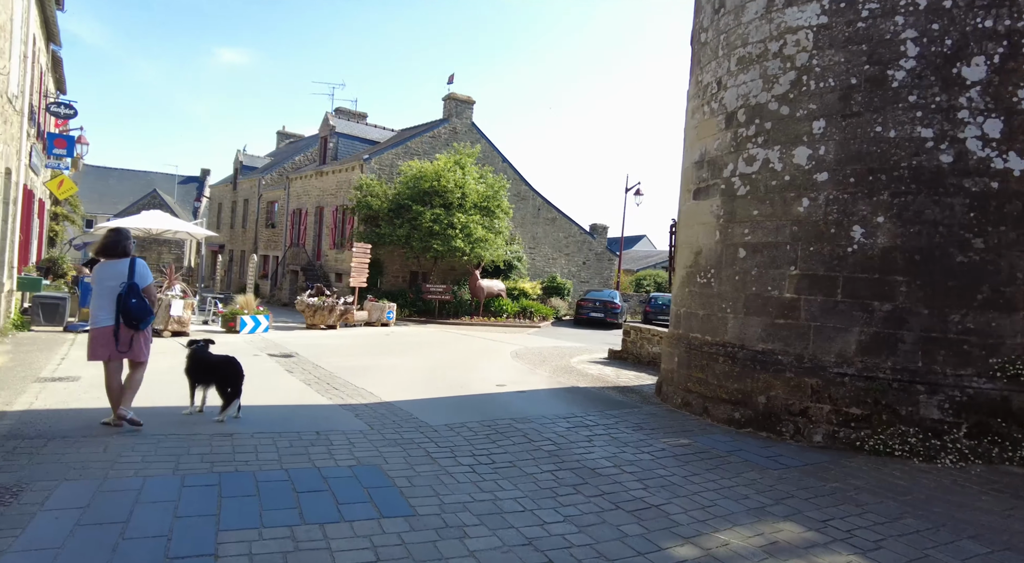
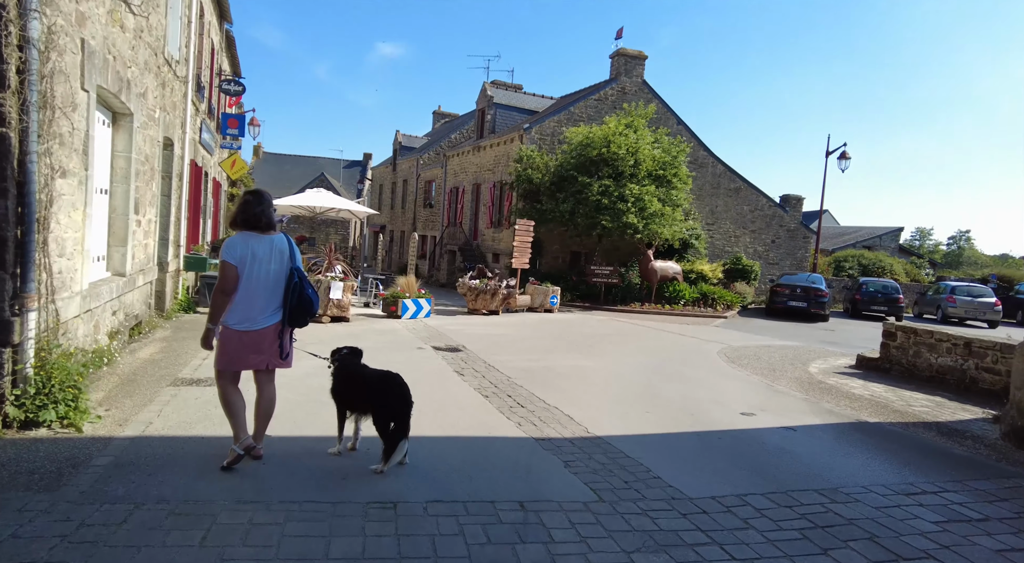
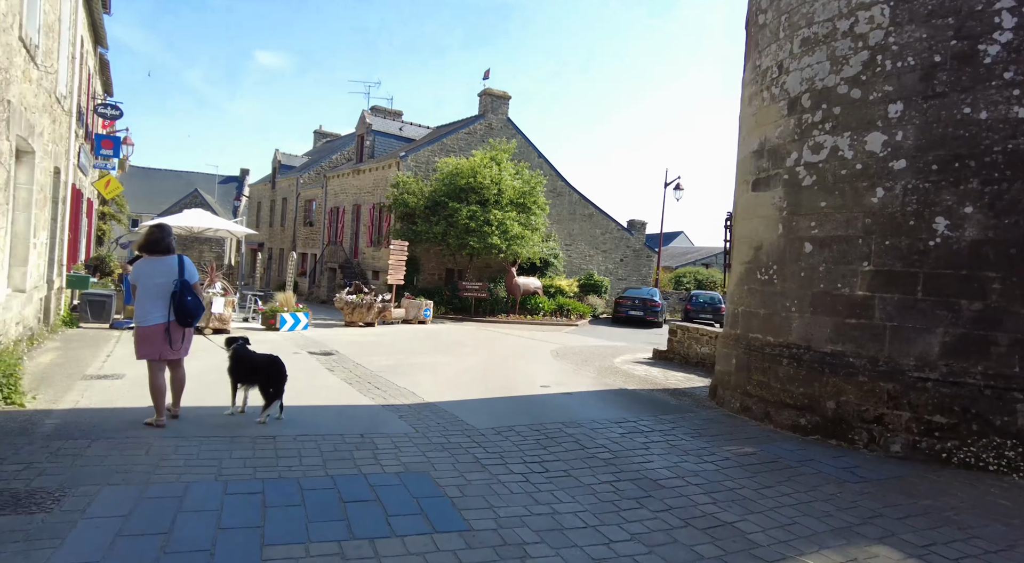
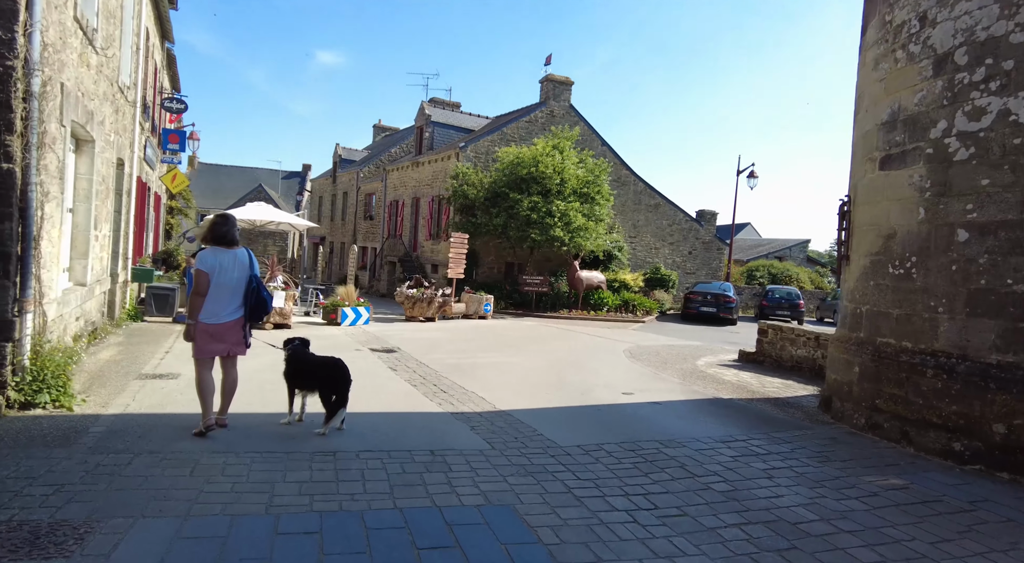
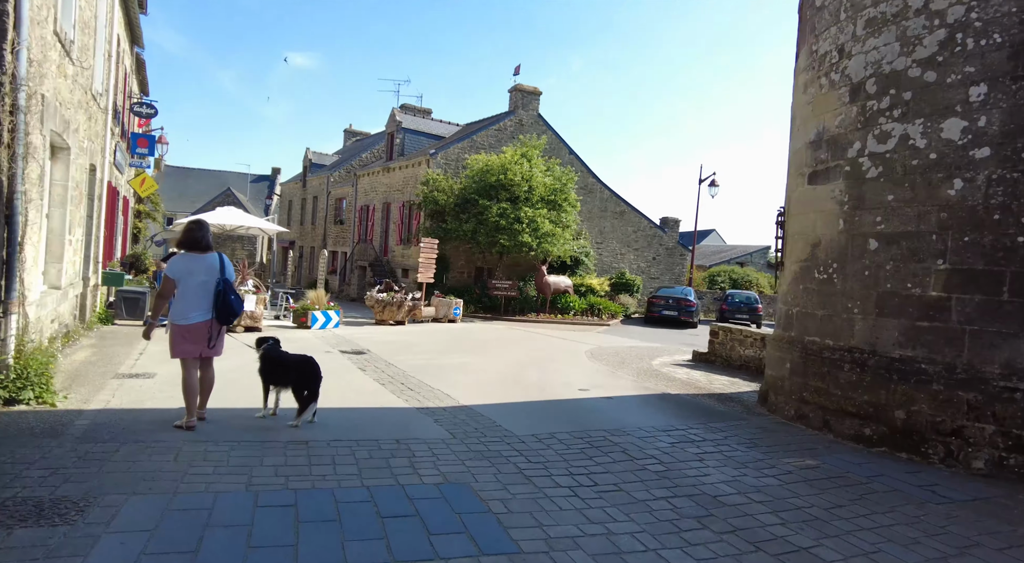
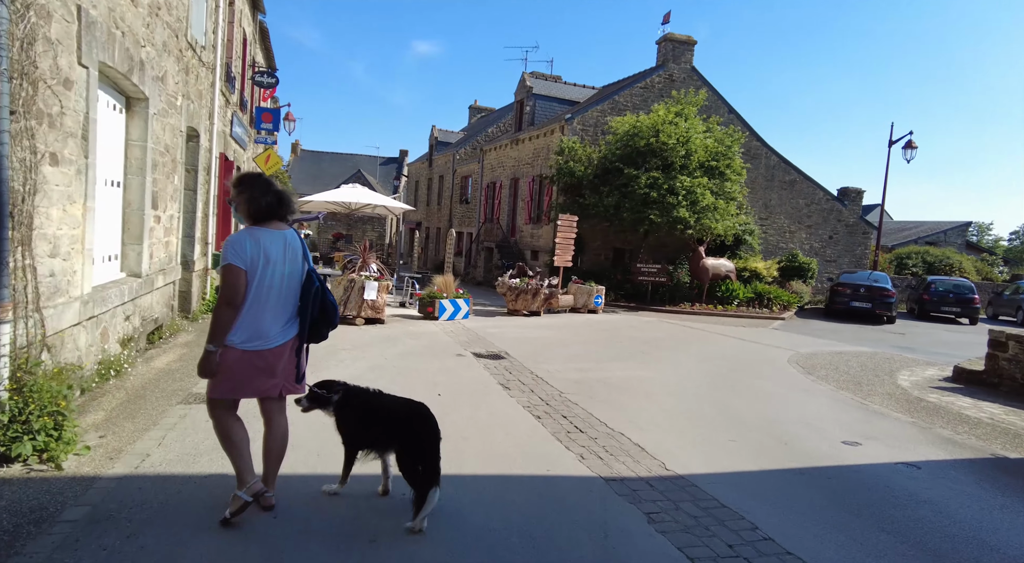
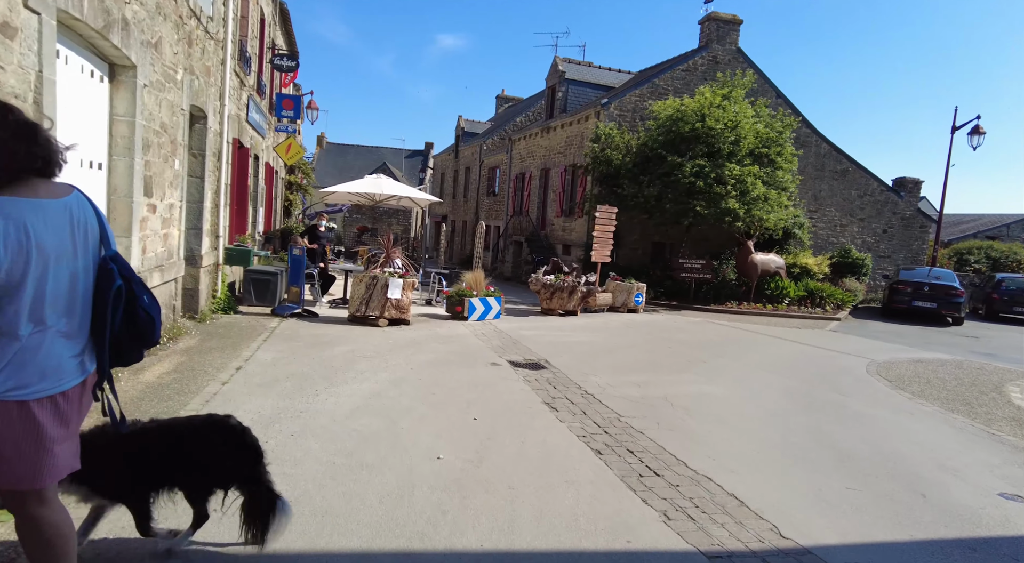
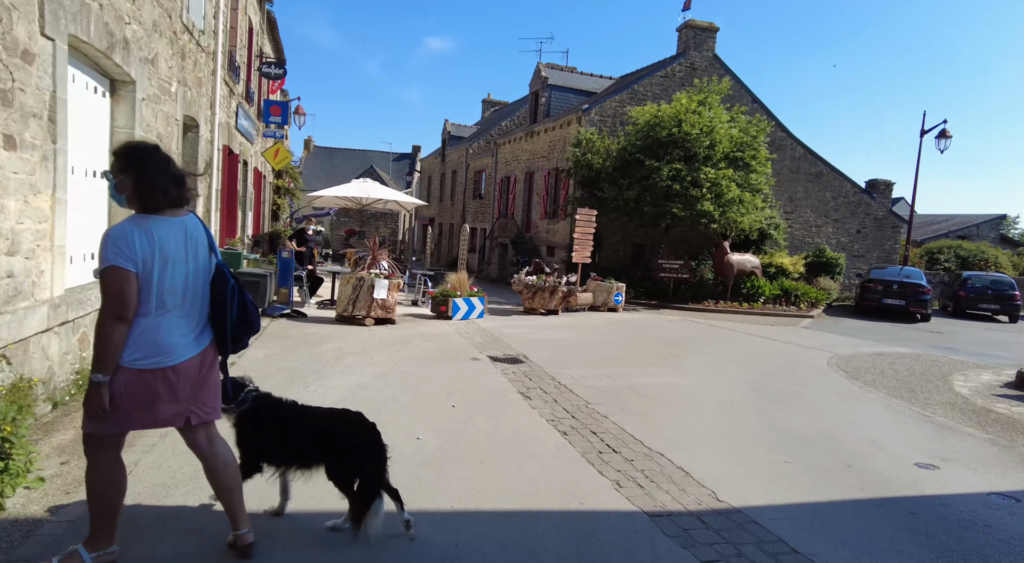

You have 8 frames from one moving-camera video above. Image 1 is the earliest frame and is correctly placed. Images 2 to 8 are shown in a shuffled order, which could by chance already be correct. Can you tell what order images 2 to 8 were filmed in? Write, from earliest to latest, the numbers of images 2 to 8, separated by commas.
3, 5, 4, 2, 6, 8, 7
